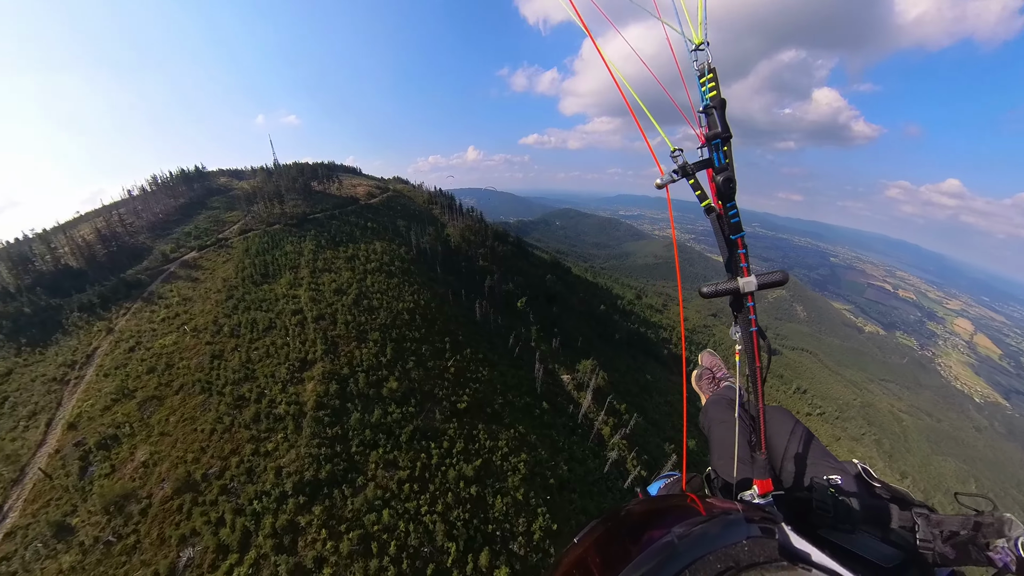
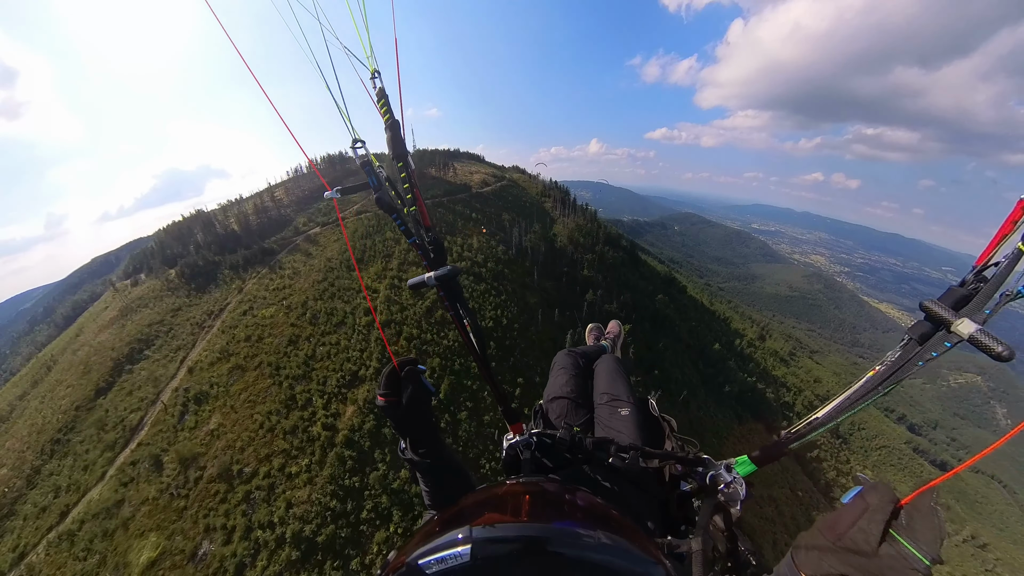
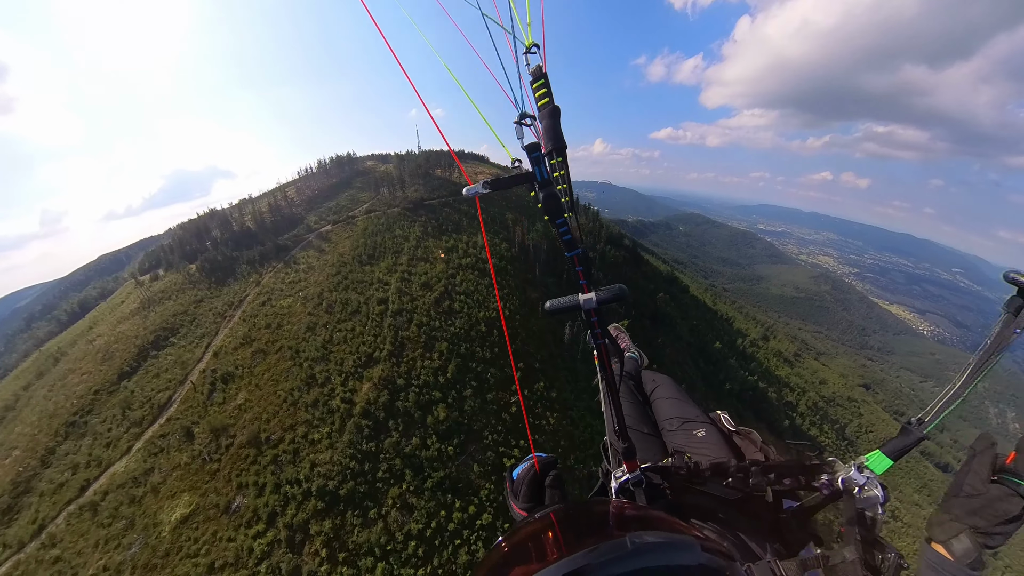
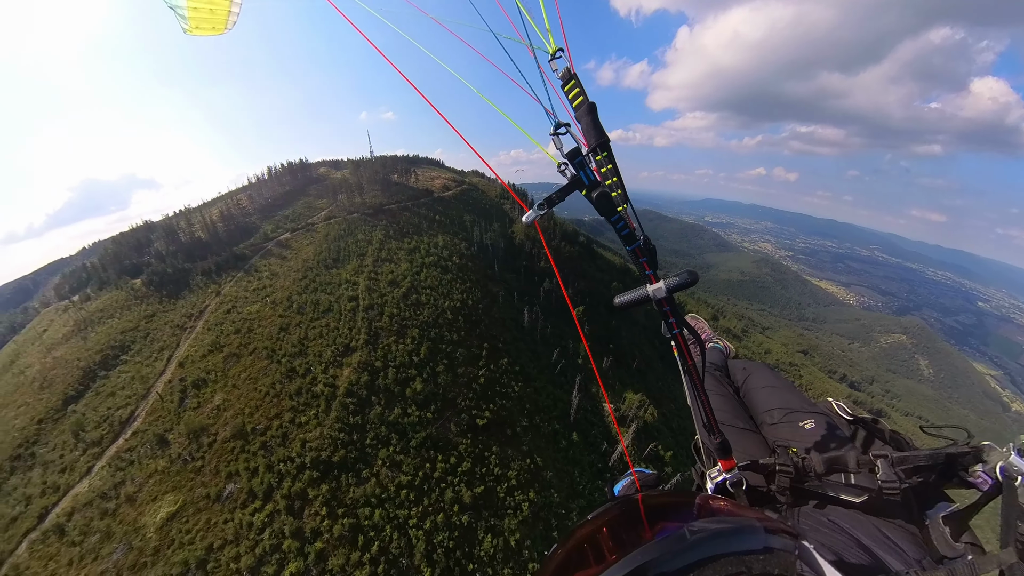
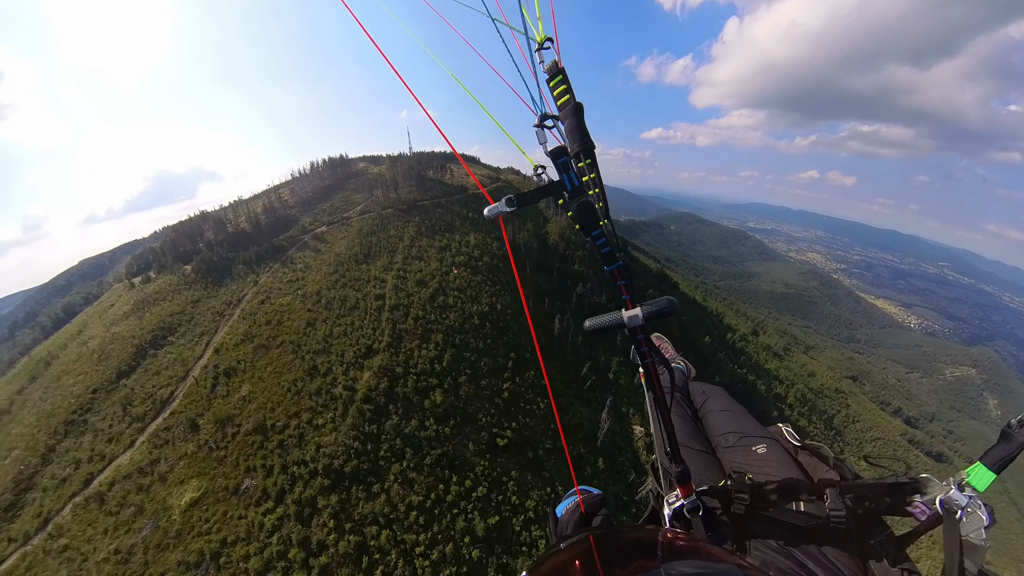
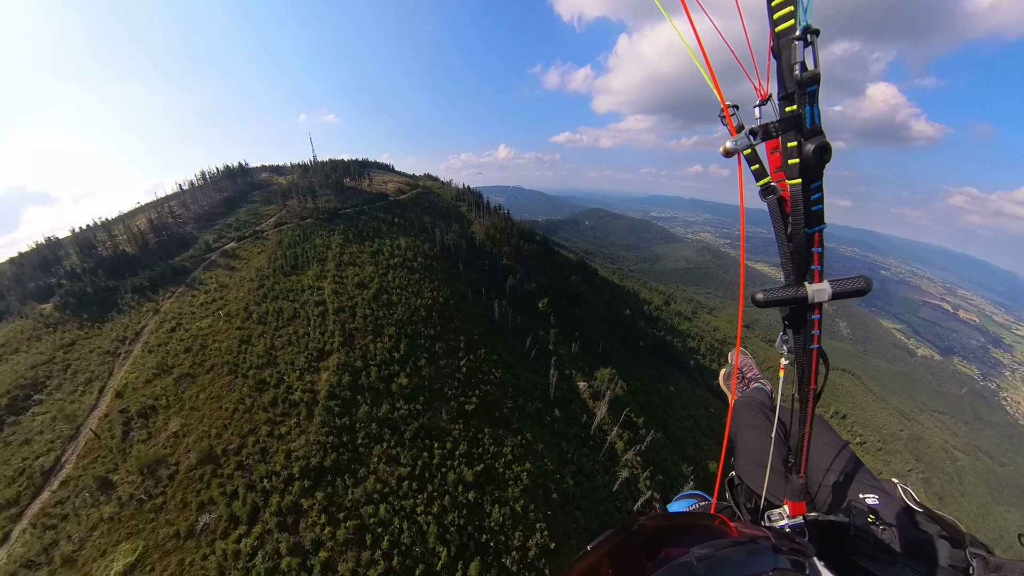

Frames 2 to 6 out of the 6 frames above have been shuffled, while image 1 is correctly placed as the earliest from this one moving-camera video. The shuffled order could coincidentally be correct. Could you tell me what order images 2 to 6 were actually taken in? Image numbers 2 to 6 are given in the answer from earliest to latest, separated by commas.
6, 4, 5, 3, 2
